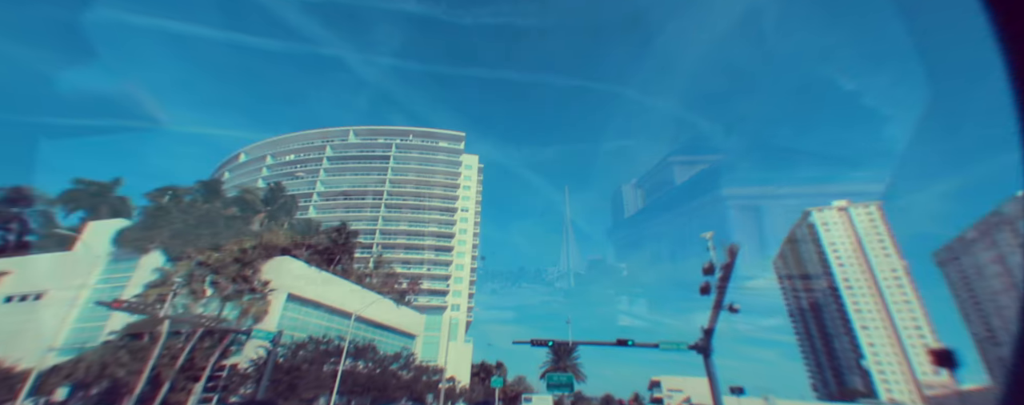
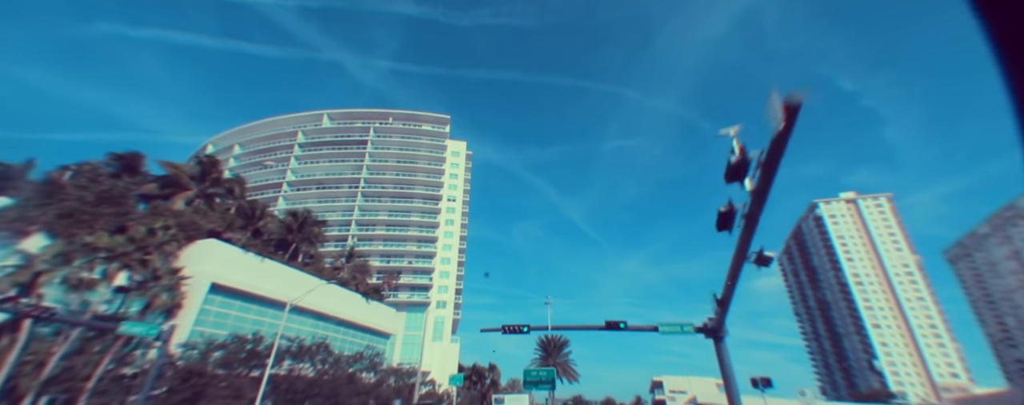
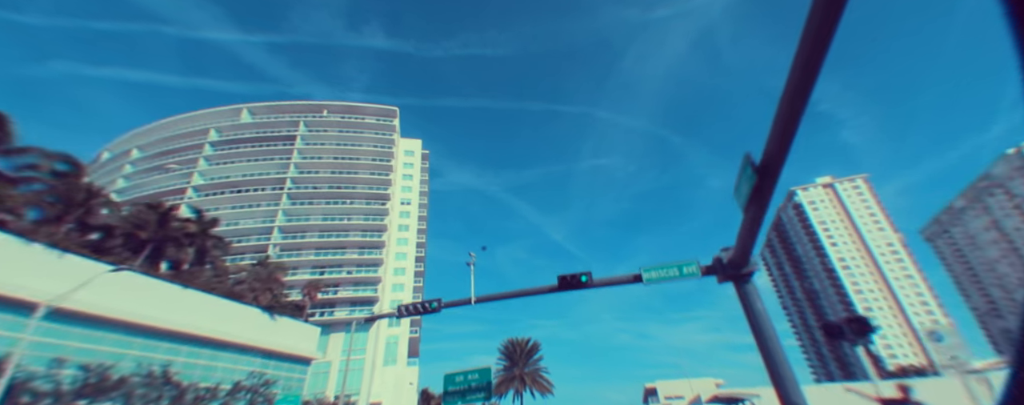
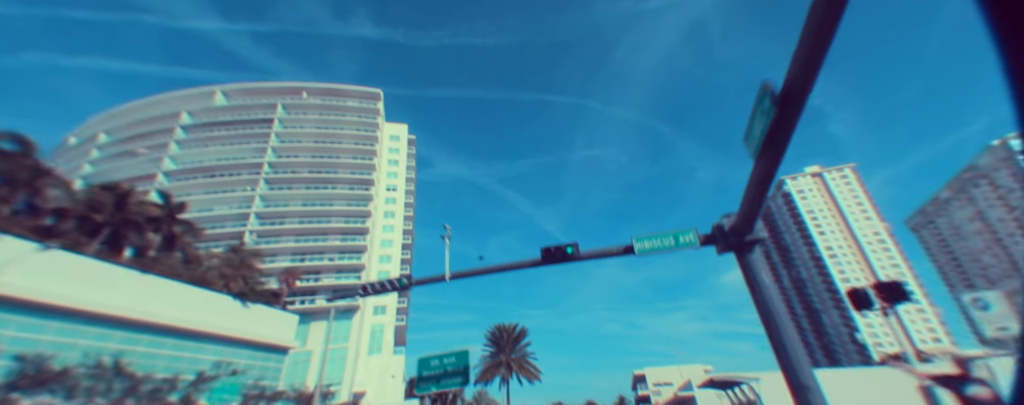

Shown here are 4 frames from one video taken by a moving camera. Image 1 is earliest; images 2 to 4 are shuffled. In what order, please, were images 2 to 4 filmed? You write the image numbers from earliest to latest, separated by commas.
2, 3, 4
